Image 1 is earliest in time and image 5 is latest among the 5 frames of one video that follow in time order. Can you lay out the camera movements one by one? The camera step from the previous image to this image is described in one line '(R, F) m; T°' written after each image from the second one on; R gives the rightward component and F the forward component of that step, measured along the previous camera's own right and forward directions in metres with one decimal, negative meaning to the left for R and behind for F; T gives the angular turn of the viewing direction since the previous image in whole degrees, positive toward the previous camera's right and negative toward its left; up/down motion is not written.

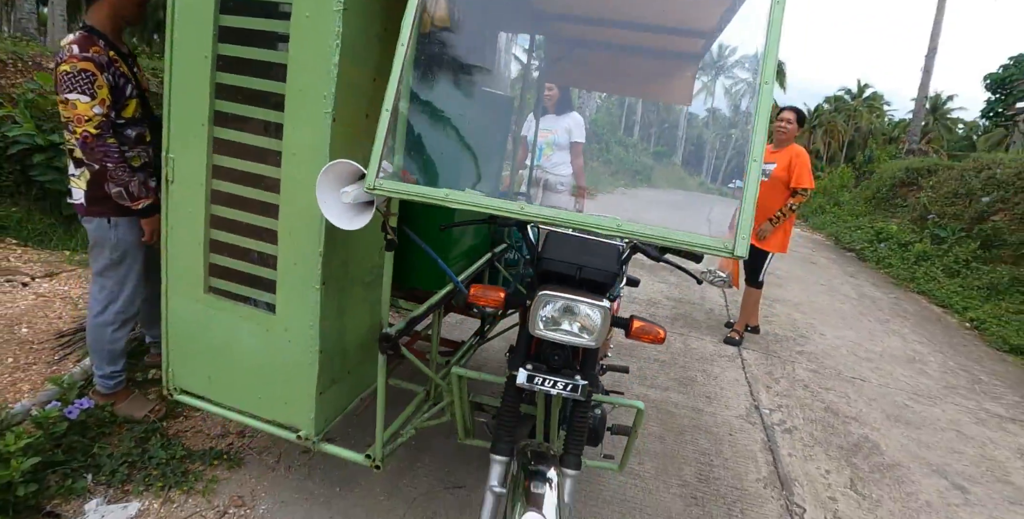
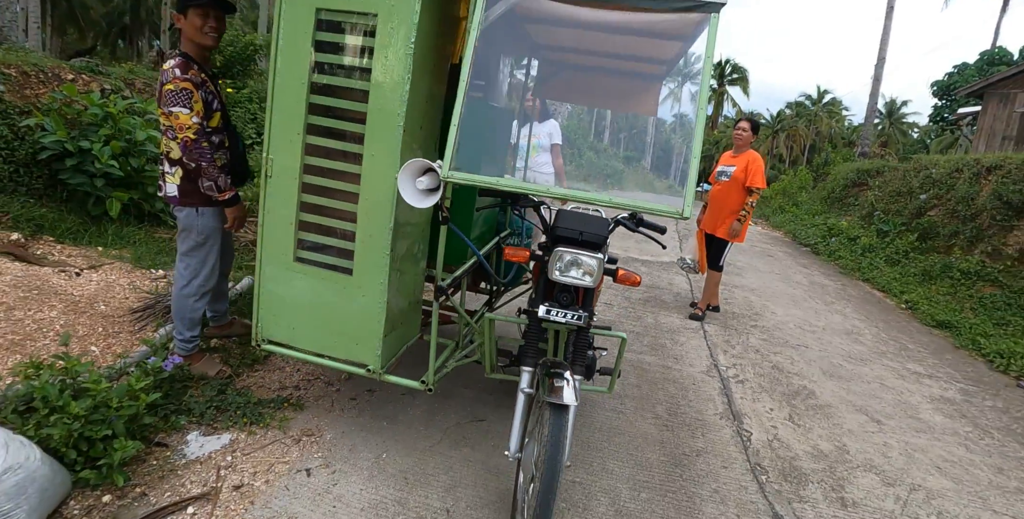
(-0.2, -0.6) m; +3°
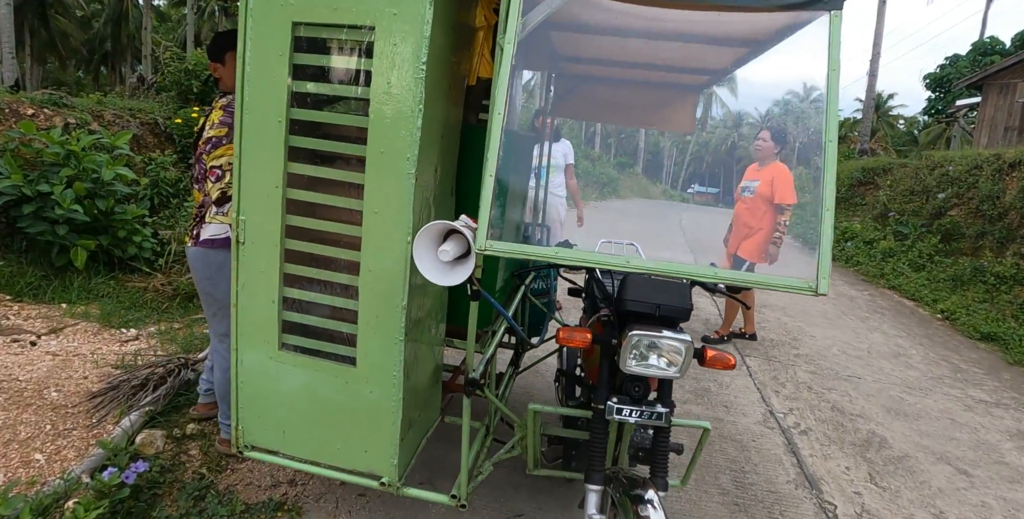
(-0.2, +0.5) m; +1°
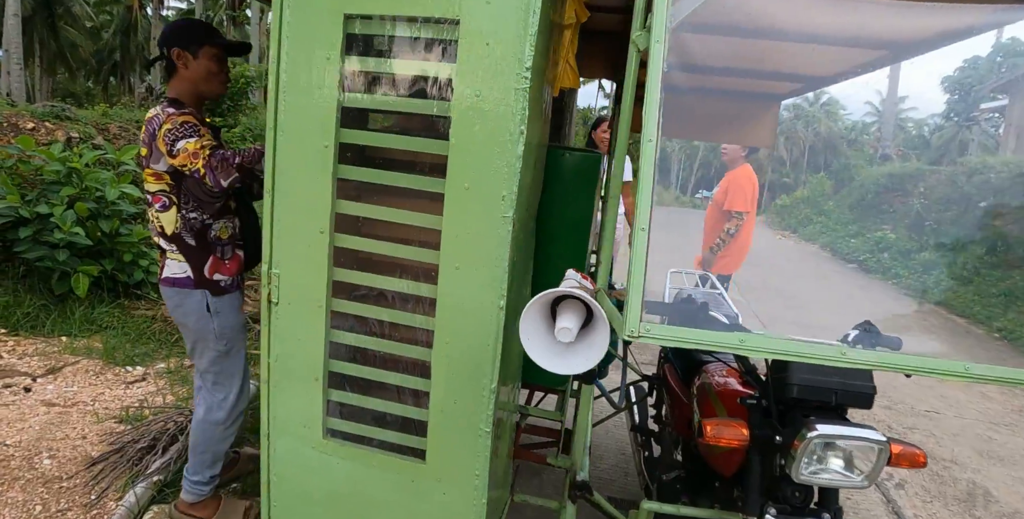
(-0.3, +0.4) m; -1°
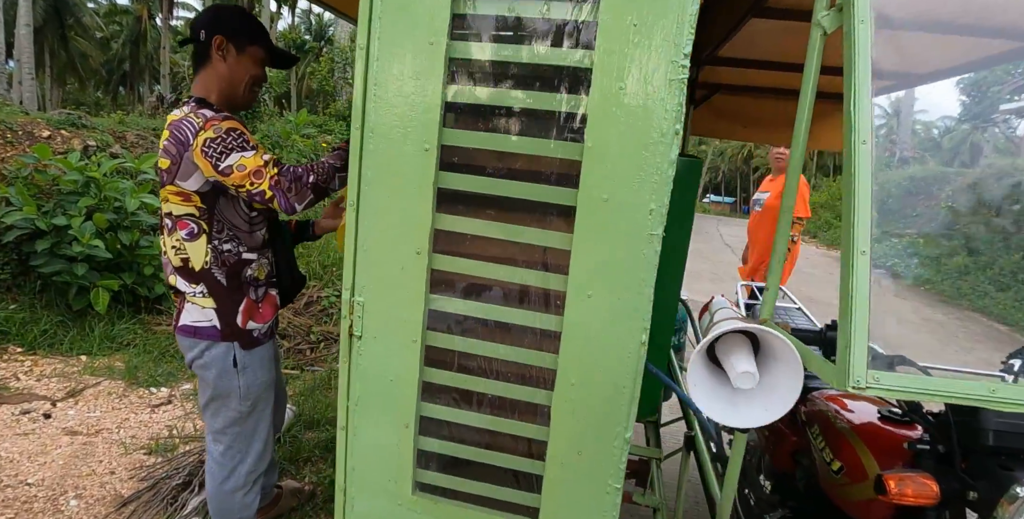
(-0.2, +0.2) m; 0°
